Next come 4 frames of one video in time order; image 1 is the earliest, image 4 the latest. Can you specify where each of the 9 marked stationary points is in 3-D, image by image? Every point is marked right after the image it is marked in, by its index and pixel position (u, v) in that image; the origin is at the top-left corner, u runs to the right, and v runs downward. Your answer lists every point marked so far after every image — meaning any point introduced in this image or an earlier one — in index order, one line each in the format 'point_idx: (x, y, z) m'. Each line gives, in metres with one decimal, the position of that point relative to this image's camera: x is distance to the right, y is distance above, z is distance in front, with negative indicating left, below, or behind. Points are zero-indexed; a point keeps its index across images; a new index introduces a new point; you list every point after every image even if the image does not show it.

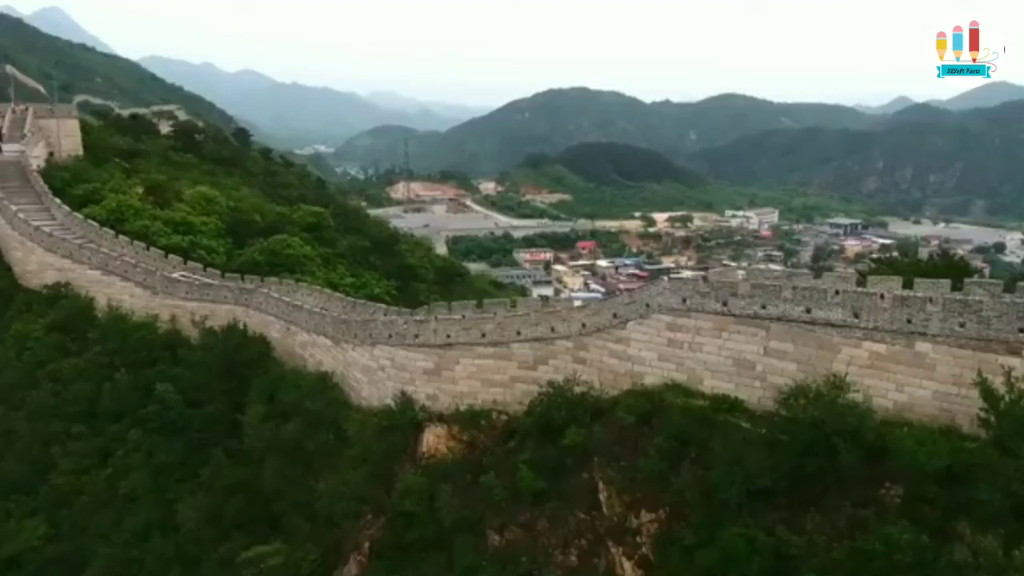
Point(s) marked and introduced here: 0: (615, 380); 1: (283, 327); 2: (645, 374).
0: (+1.1, -1.0, +10.7) m
1: (-3.5, -0.6, +15.2) m
2: (+1.4, -0.9, +10.5) m
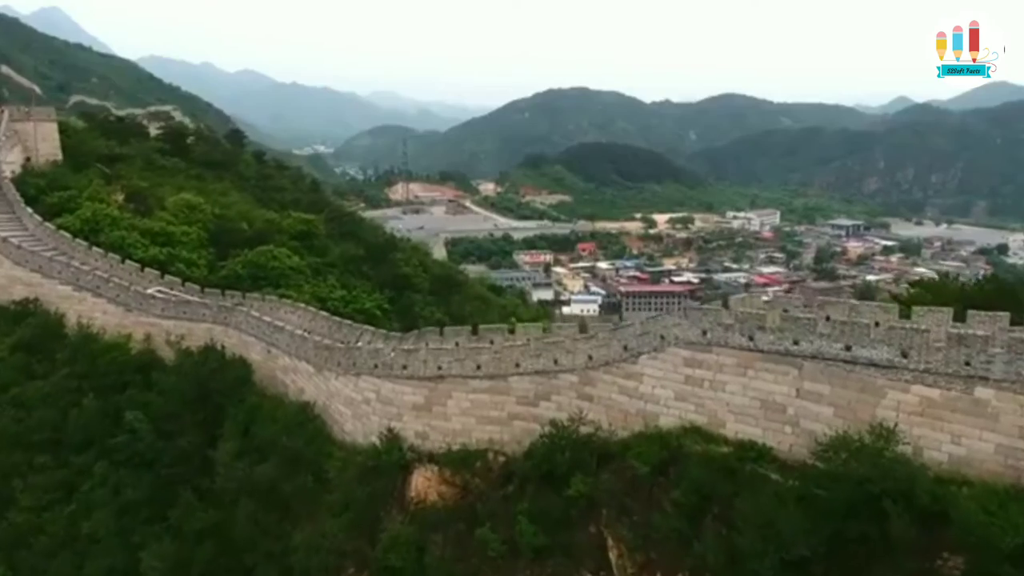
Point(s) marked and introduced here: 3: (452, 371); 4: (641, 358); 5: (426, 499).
0: (+1.1, -1.3, +9.6) m
1: (-3.6, -0.9, +14.0) m
2: (+1.4, -1.2, +9.3) m
3: (-0.6, -0.9, +10.5) m
4: (+1.2, -0.7, +9.4) m
5: (-0.9, -2.2, +10.2) m
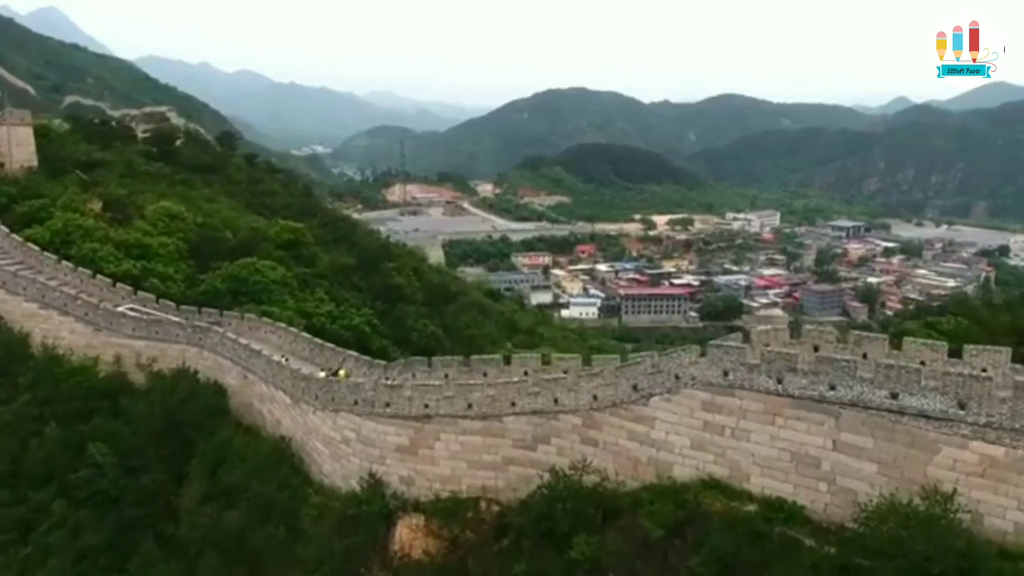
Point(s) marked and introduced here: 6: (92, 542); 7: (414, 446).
0: (+1.1, -1.6, +8.5) m
1: (-3.6, -1.2, +12.9) m
2: (+1.4, -1.5, +8.2) m
3: (-0.7, -1.2, +9.4) m
4: (+1.2, -1.0, +8.3) m
5: (-0.9, -2.5, +9.1) m
6: (-5.1, -3.0, +11.8) m
7: (-1.0, -1.5, +9.5) m
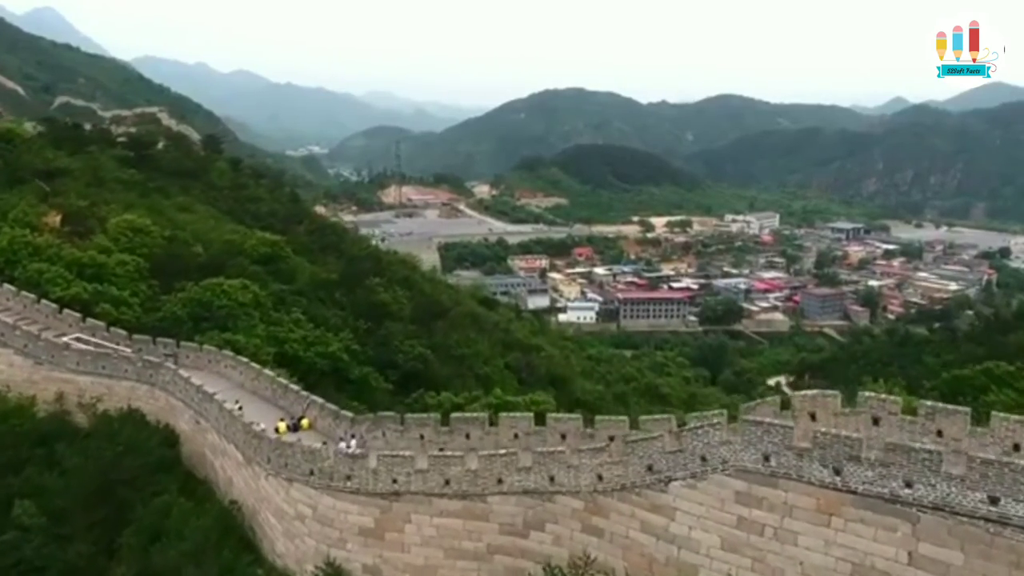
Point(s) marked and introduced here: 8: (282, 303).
0: (+1.0, -2.0, +6.8) m
1: (-3.7, -1.6, +11.3) m
2: (+1.3, -1.9, +6.6) m
3: (-0.8, -1.6, +7.8) m
4: (+1.1, -1.4, +6.7) m
5: (-1.1, -2.9, +7.4) m
6: (-5.2, -3.4, +10.1) m
7: (-1.1, -1.9, +7.9) m
8: (-4.6, -0.3, +19.4) m
